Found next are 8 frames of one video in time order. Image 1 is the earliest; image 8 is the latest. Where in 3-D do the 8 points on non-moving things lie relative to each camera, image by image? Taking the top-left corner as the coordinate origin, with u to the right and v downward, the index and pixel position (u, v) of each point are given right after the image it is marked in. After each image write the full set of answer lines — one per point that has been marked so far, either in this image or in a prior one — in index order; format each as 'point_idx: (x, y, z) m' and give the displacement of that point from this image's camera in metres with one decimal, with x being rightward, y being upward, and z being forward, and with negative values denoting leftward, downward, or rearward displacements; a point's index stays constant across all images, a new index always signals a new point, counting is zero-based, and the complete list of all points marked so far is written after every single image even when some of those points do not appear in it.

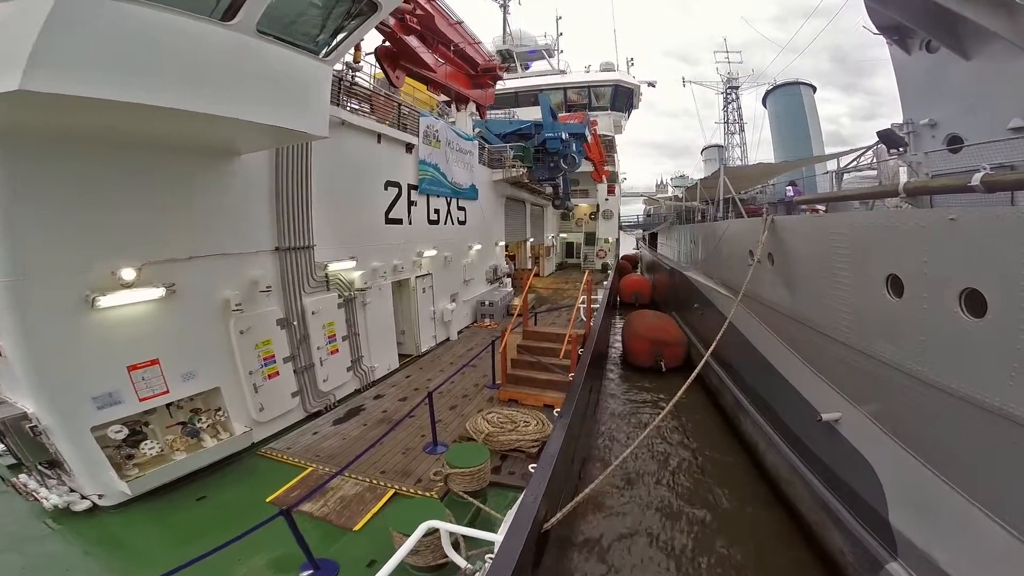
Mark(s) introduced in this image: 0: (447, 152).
0: (-1.1, +2.4, +7.4) m
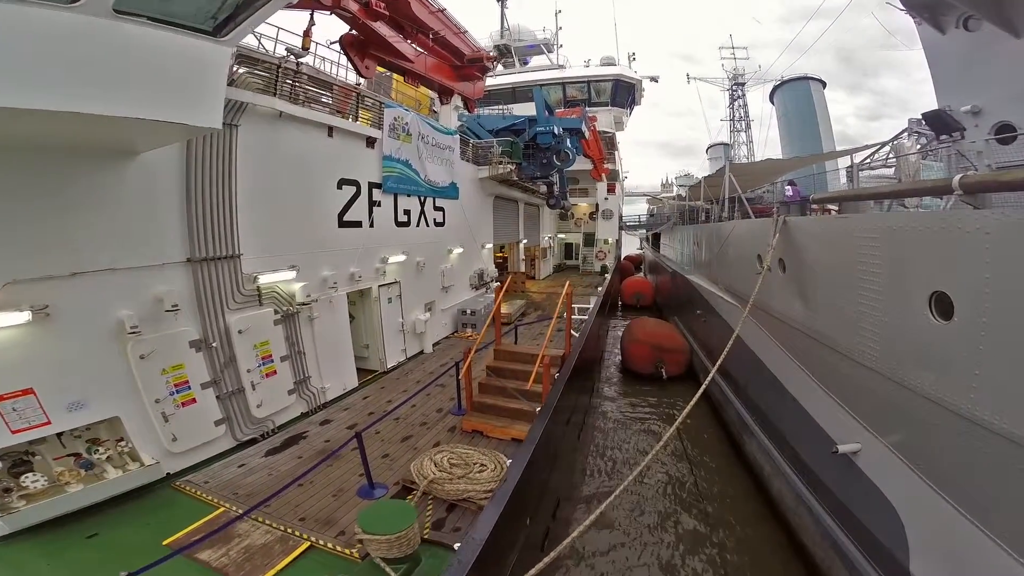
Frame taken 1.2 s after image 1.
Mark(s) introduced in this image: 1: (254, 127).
0: (-1.5, +2.2, +6.7) m
1: (-2.8, +1.7, +4.4) m
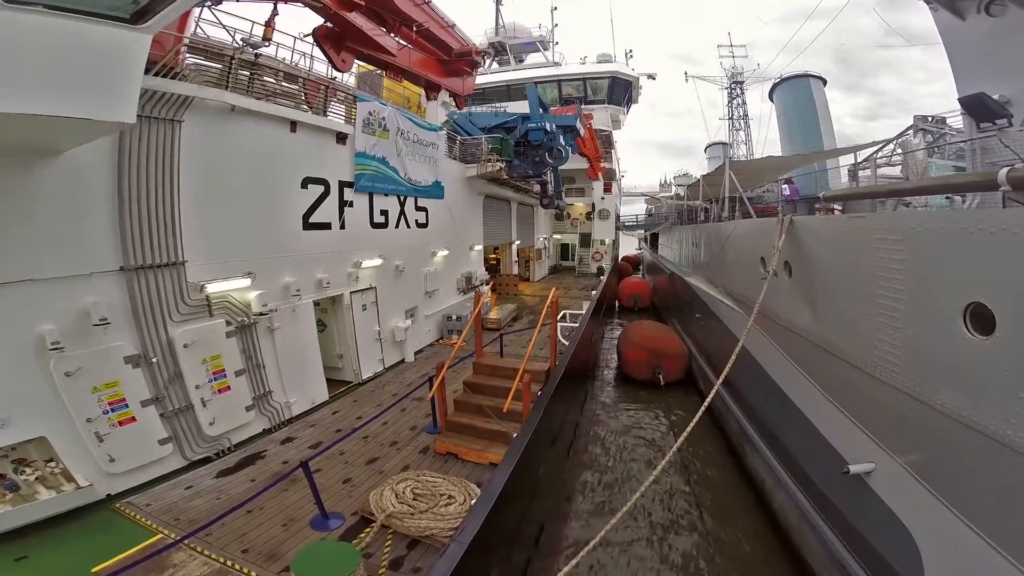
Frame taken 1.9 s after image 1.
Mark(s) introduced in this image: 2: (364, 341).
0: (-1.7, +2.1, +6.2) m
1: (-3.0, +1.6, +4.0) m
2: (-2.1, -0.7, +5.8) m
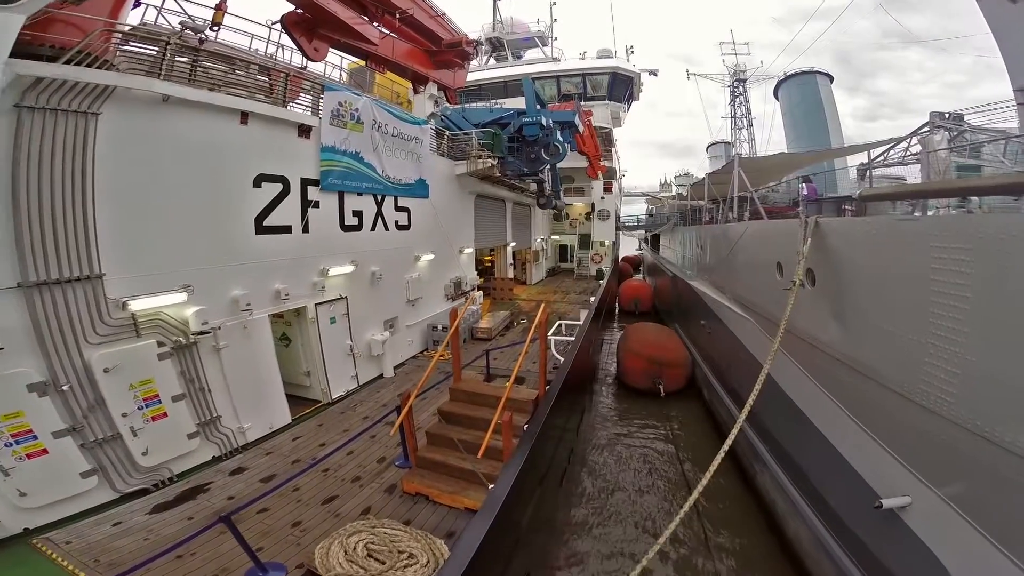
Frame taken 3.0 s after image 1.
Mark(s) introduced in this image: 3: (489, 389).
0: (-1.8, +2.0, +5.6) m
1: (-3.1, +1.5, +3.4) m
2: (-2.3, -0.9, +5.2) m
3: (-0.2, -1.0, +4.1) m
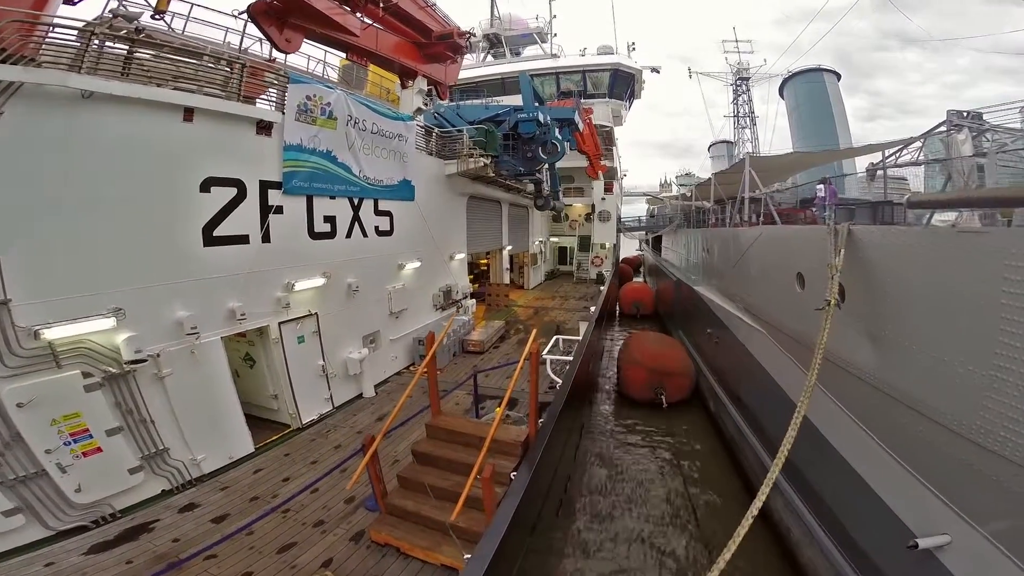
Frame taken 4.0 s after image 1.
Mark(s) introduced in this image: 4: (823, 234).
0: (-2.0, +1.8, +5.1) m
1: (-3.3, +1.3, +2.9) m
2: (-2.4, -1.0, +4.7) m
3: (-0.3, -1.2, +3.6) m
4: (+3.3, +0.6, +4.4) m
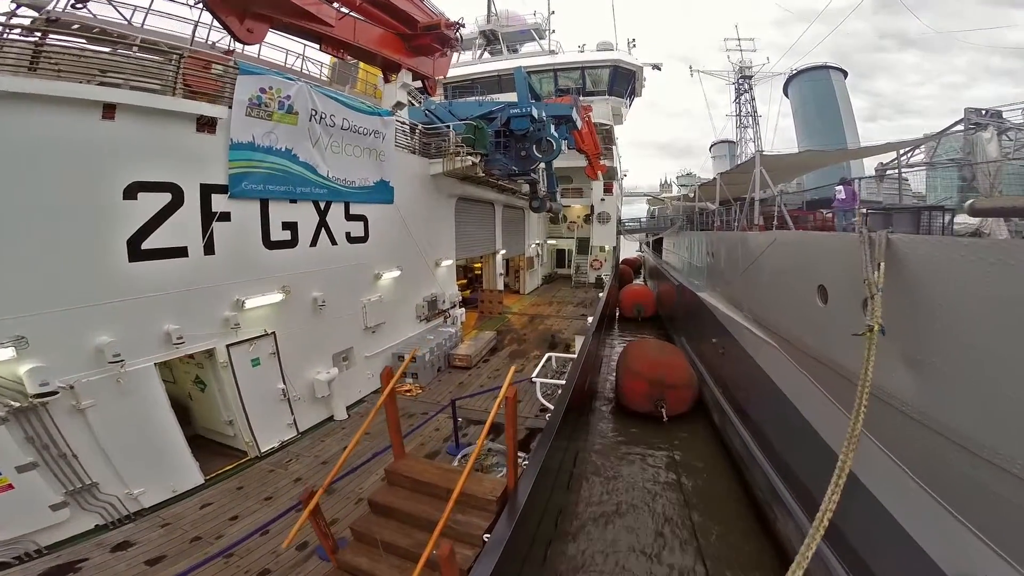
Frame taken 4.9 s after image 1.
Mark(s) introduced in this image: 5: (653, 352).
0: (-2.1, +1.7, +4.6) m
1: (-3.4, +1.2, +2.3) m
2: (-2.5, -1.2, +4.1) m
3: (-0.5, -1.3, +3.0) m
4: (+3.2, +0.5, +3.8) m
5: (+3.0, -1.4, +8.6) m
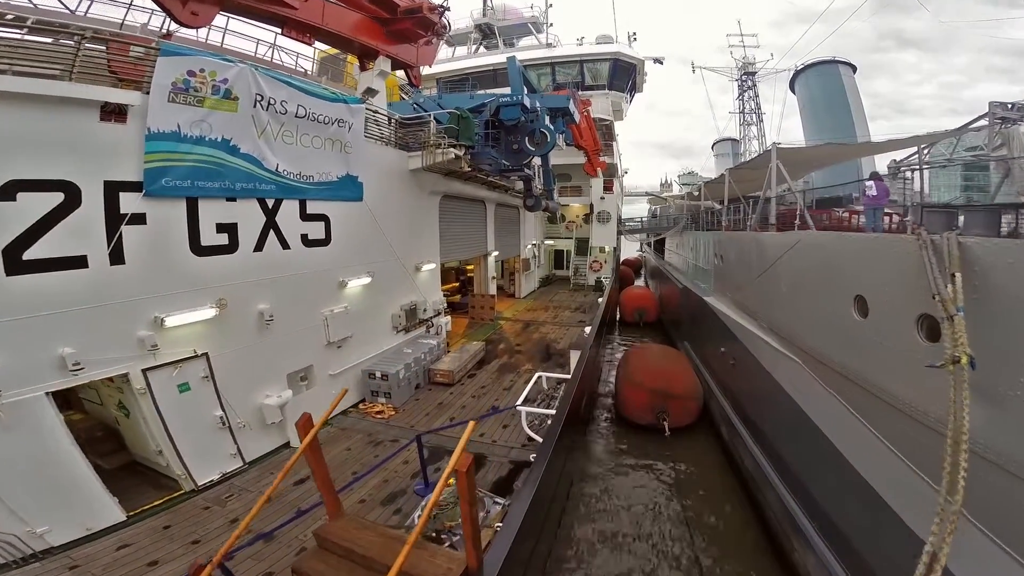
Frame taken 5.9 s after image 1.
0: (-2.3, +1.6, +3.9) m
1: (-3.6, +1.1, +1.7) m
2: (-2.7, -1.3, +3.5) m
3: (-0.7, -1.4, +2.4) m
4: (+3.0, +0.4, +3.2) m
5: (+2.8, -1.5, +8.0) m
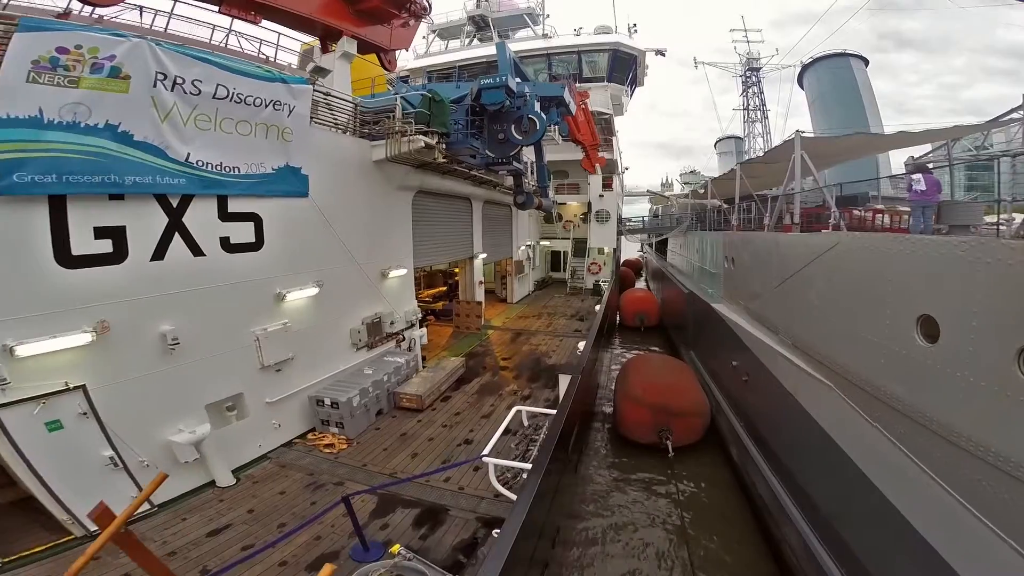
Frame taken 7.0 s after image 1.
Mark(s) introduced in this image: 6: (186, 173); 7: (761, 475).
0: (-2.5, +1.5, +3.1) m
1: (-3.8, +0.9, +0.9) m
2: (-3.0, -1.4, +2.7) m
3: (-0.9, -1.6, +1.6) m
4: (+2.7, +0.3, +2.4) m
5: (+2.6, -1.6, +7.2) m
6: (-2.5, +0.9, +3.3) m
7: (+3.4, -2.7, +5.4) m
